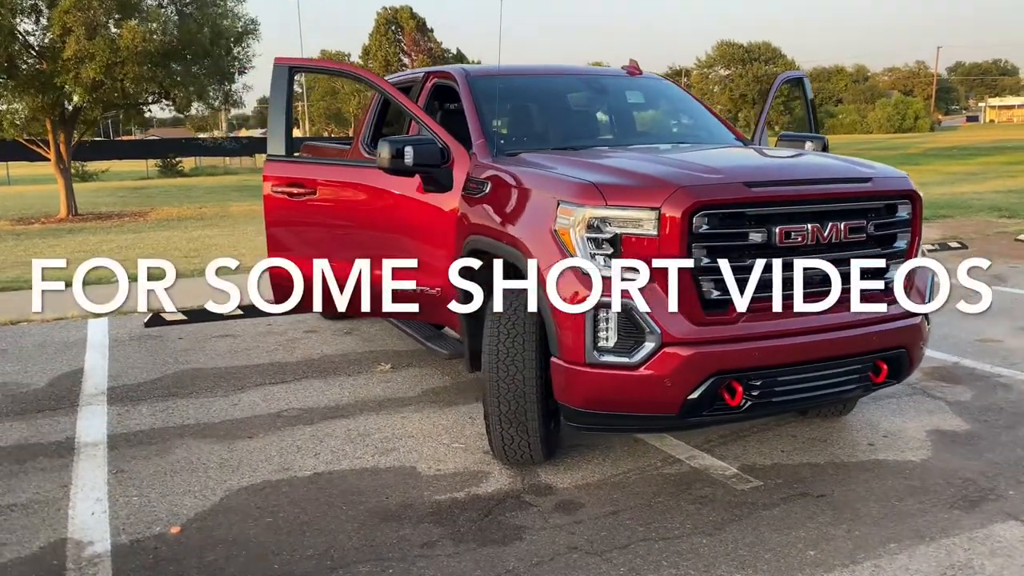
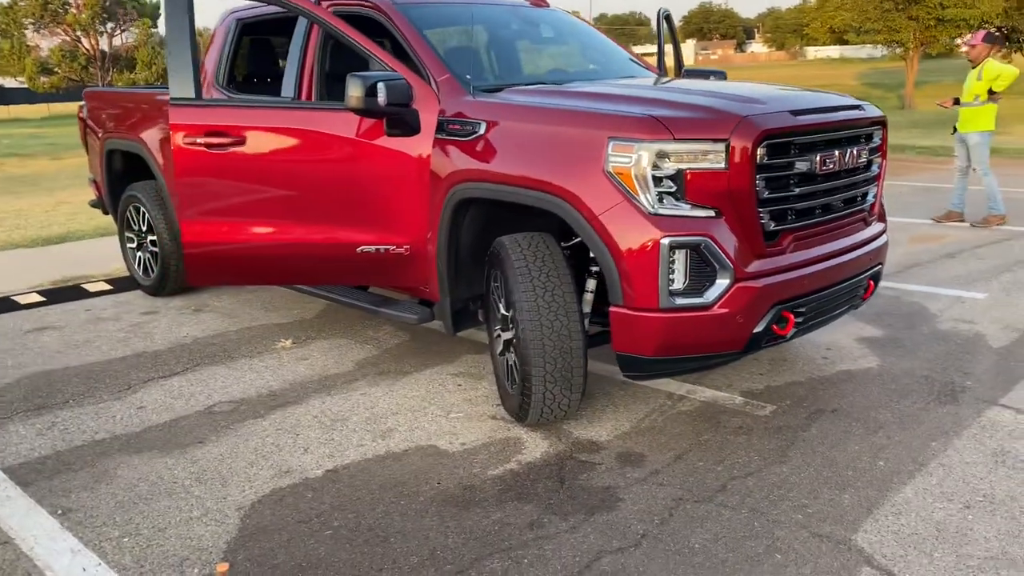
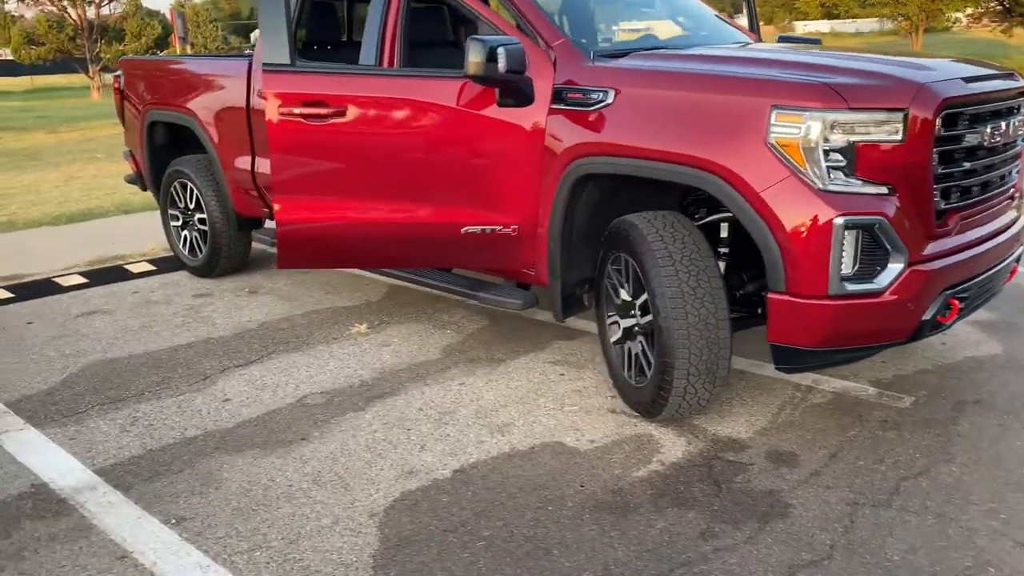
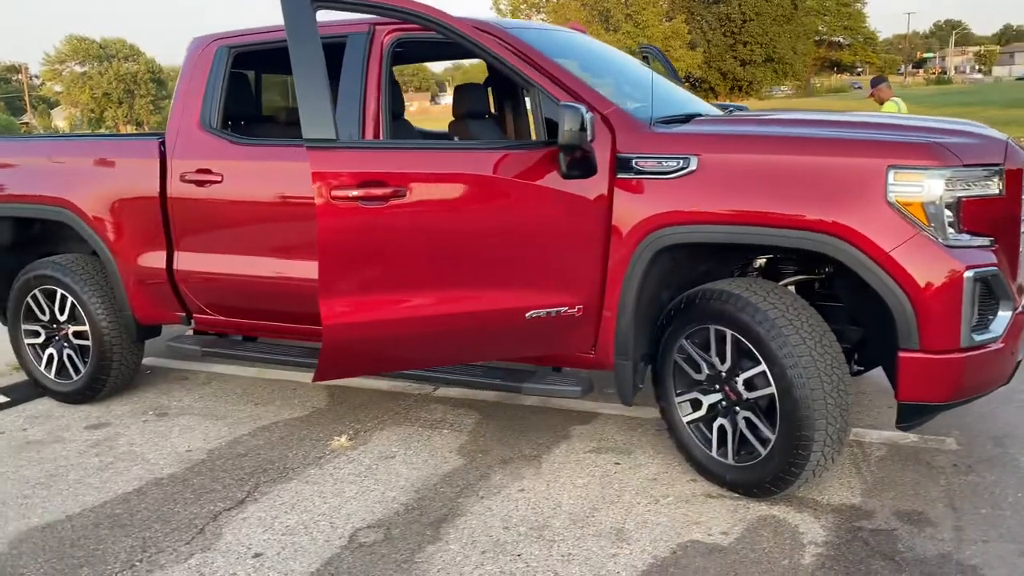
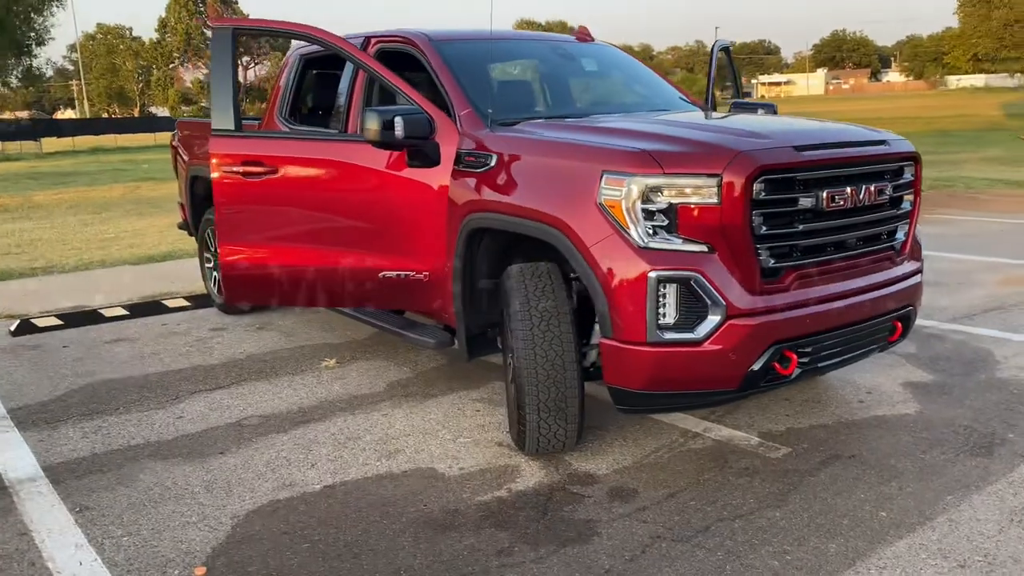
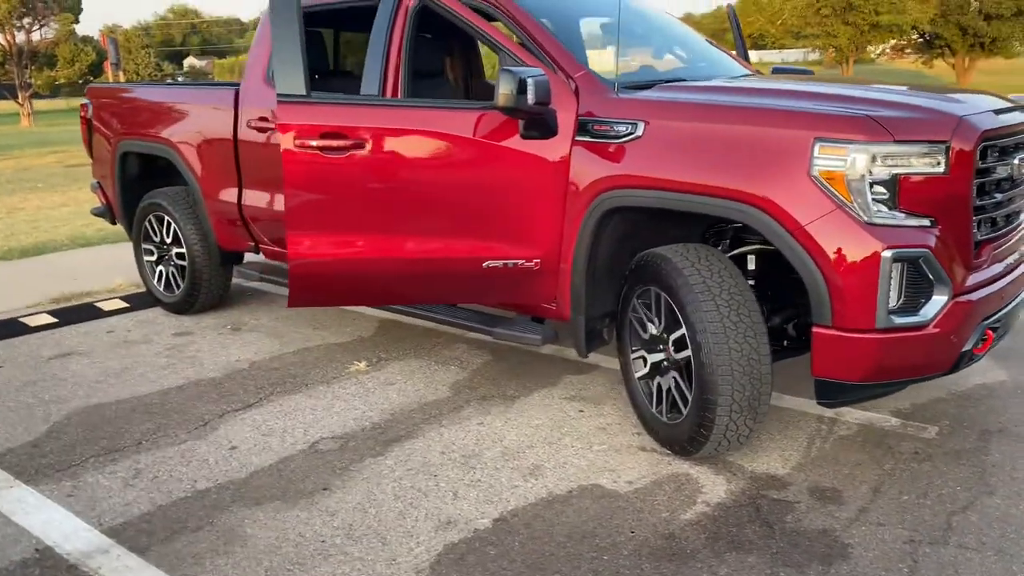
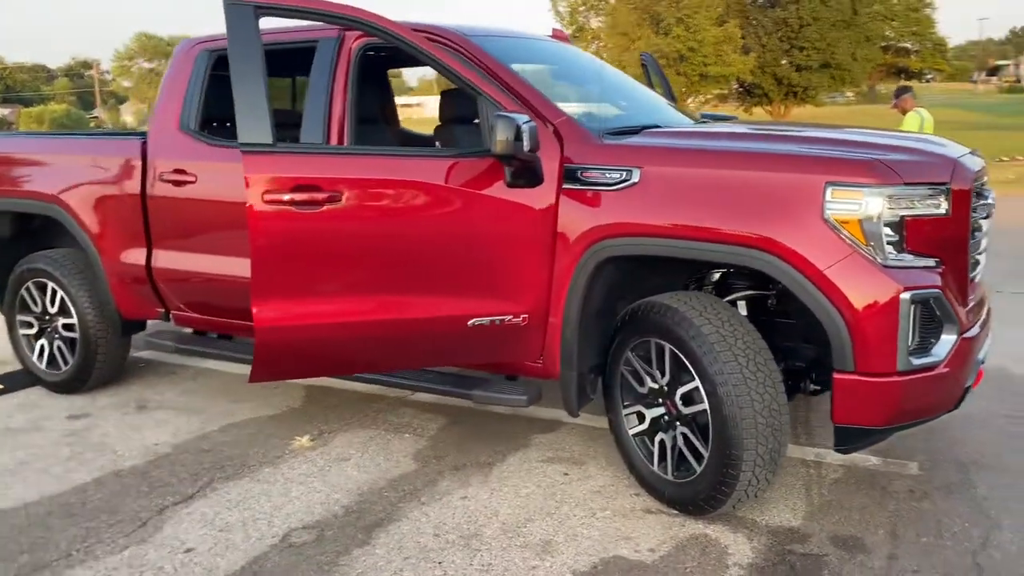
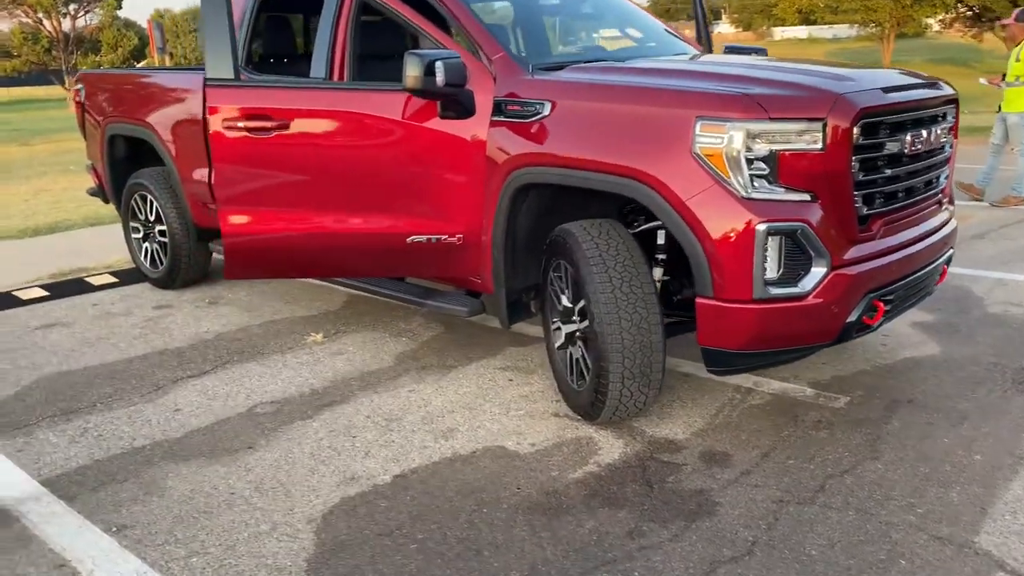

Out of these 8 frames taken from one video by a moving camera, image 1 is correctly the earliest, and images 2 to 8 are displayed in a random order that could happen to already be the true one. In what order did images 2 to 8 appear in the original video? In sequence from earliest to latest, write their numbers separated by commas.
5, 2, 8, 3, 6, 7, 4
